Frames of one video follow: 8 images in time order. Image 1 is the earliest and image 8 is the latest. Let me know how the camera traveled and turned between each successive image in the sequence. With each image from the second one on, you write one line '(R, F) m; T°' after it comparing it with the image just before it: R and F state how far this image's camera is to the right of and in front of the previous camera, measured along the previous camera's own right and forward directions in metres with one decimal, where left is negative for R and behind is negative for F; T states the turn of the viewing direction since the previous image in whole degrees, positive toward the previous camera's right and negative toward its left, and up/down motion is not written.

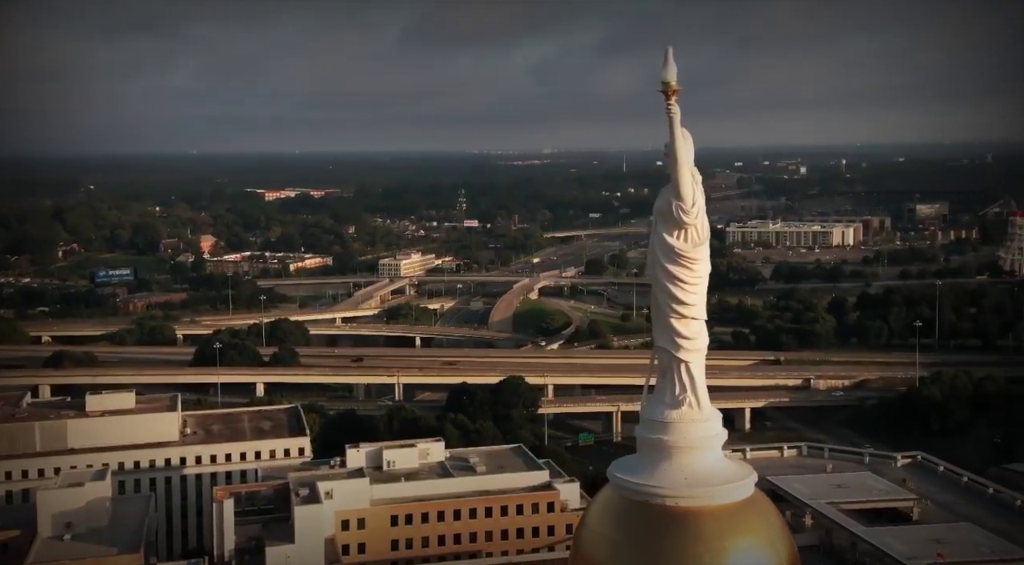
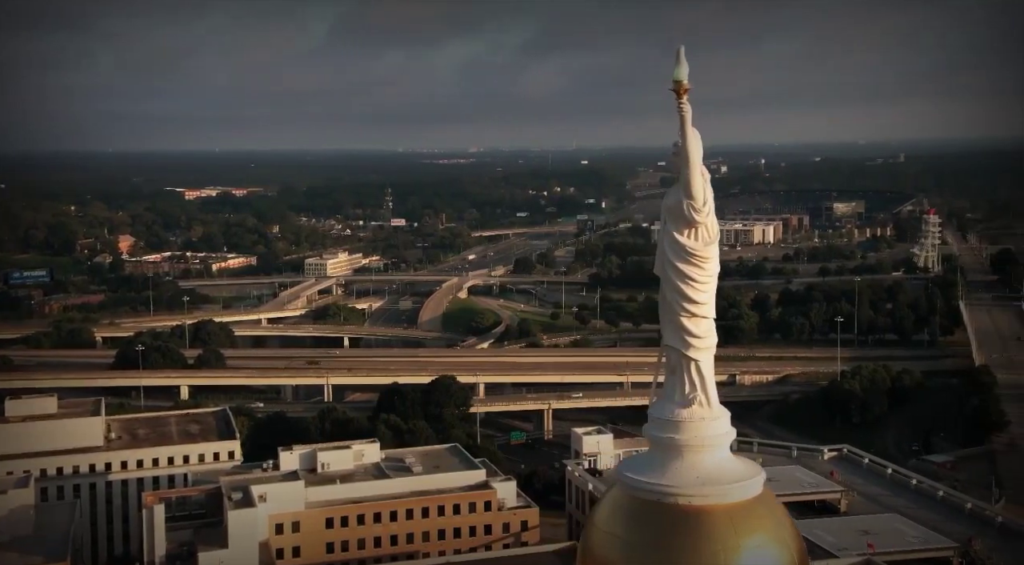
(-0.5, 0.0) m; +5°
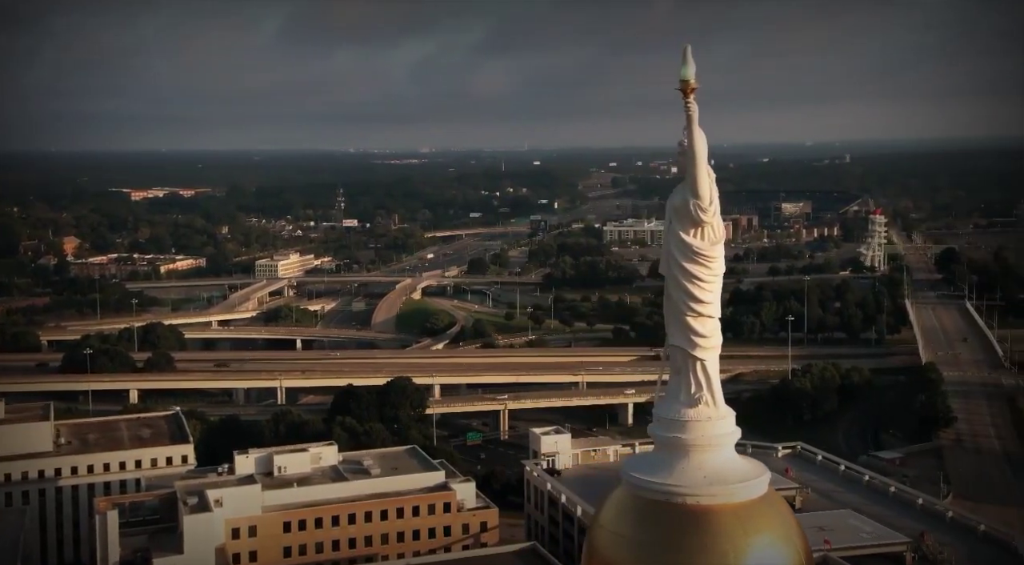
(-0.3, 0.0) m; +3°
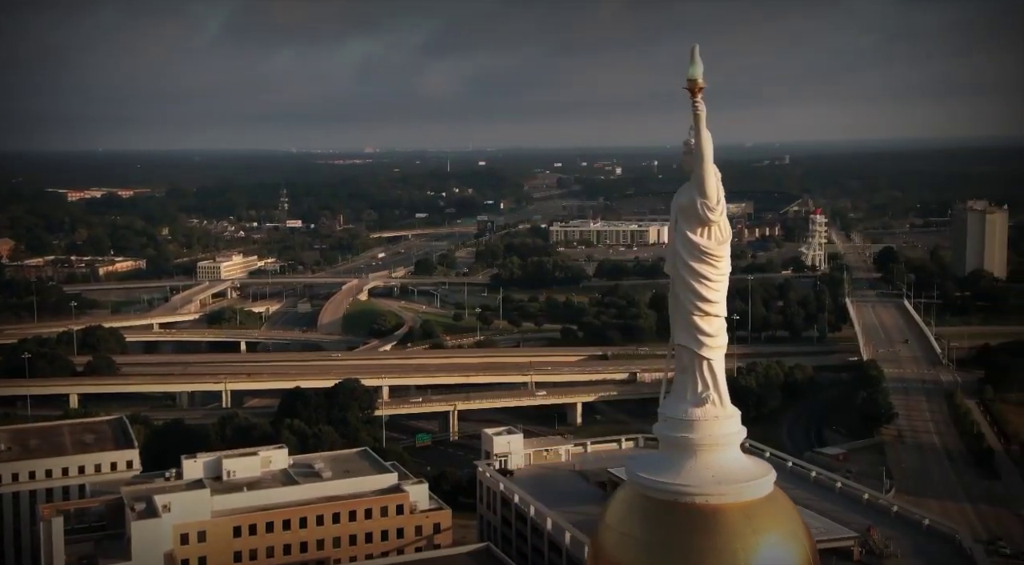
(-0.4, 0.0) m; +3°
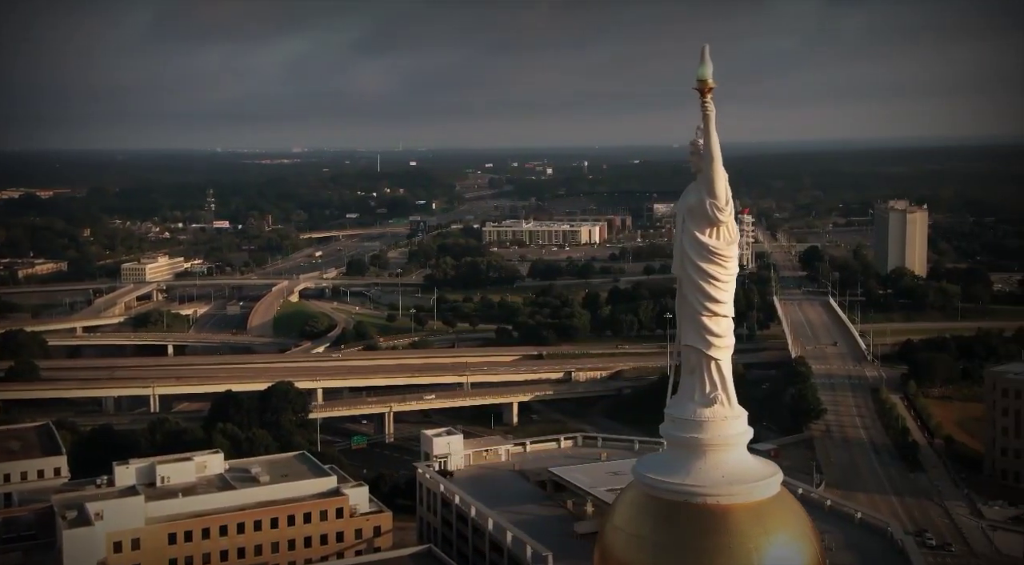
(-0.5, 0.0) m; +4°
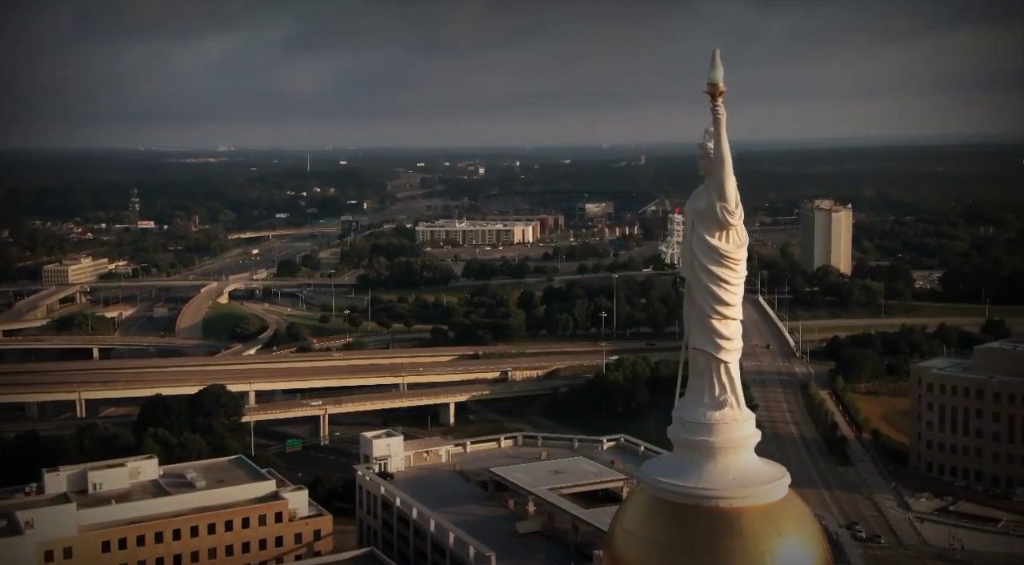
(-0.5, +0.1) m; +4°
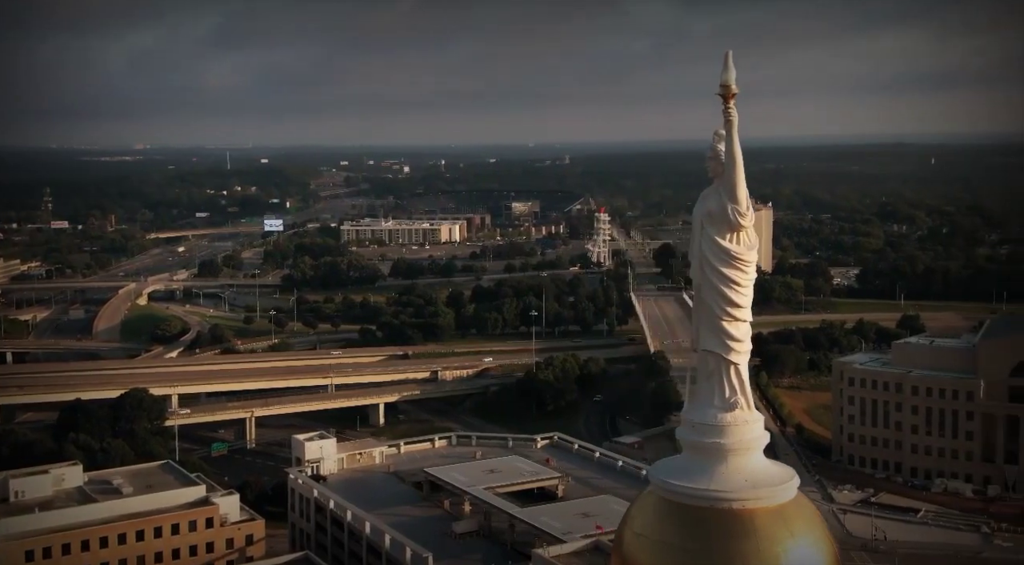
(-0.5, +0.1) m; +5°
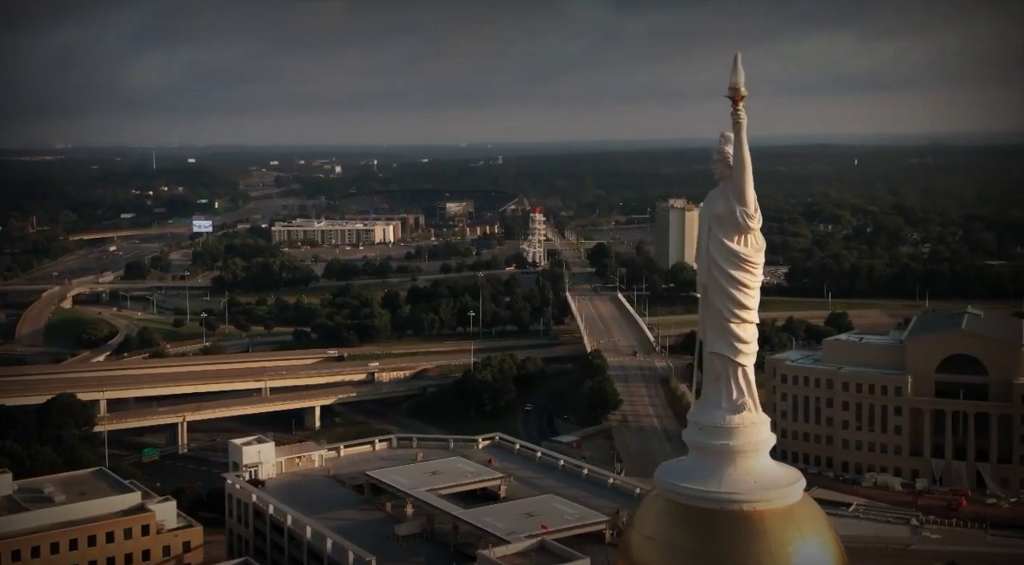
(-0.4, +0.2) m; +4°
